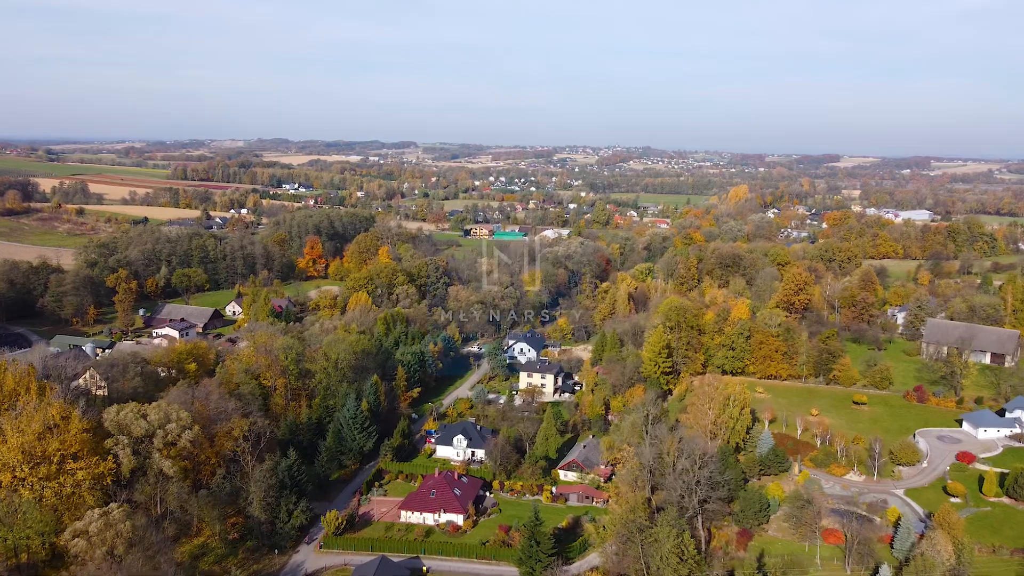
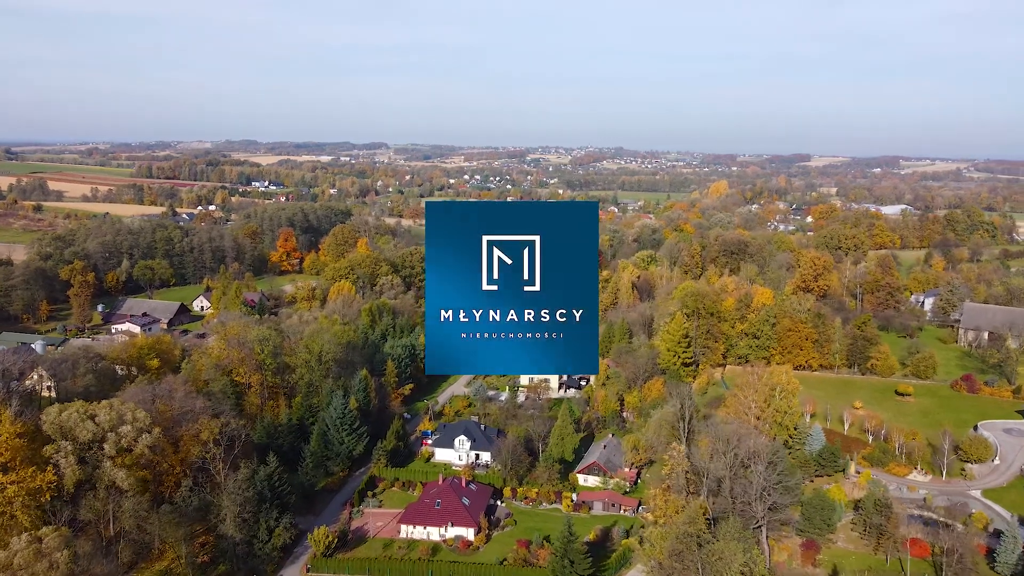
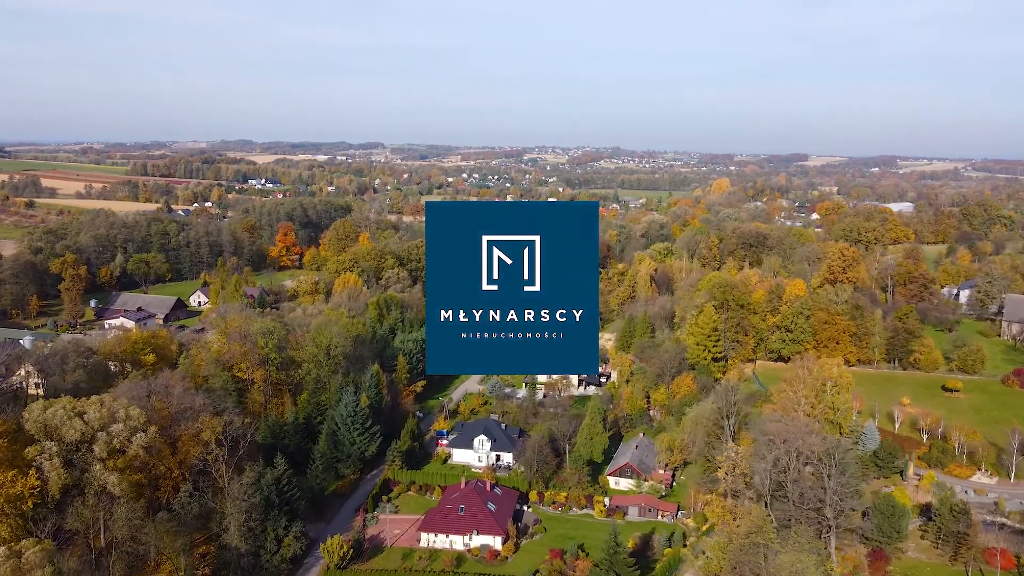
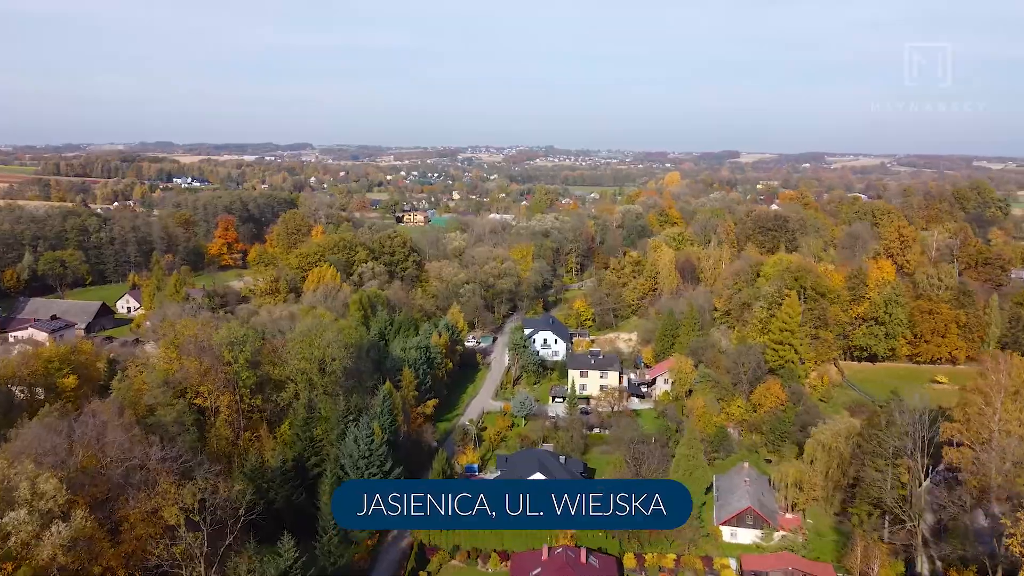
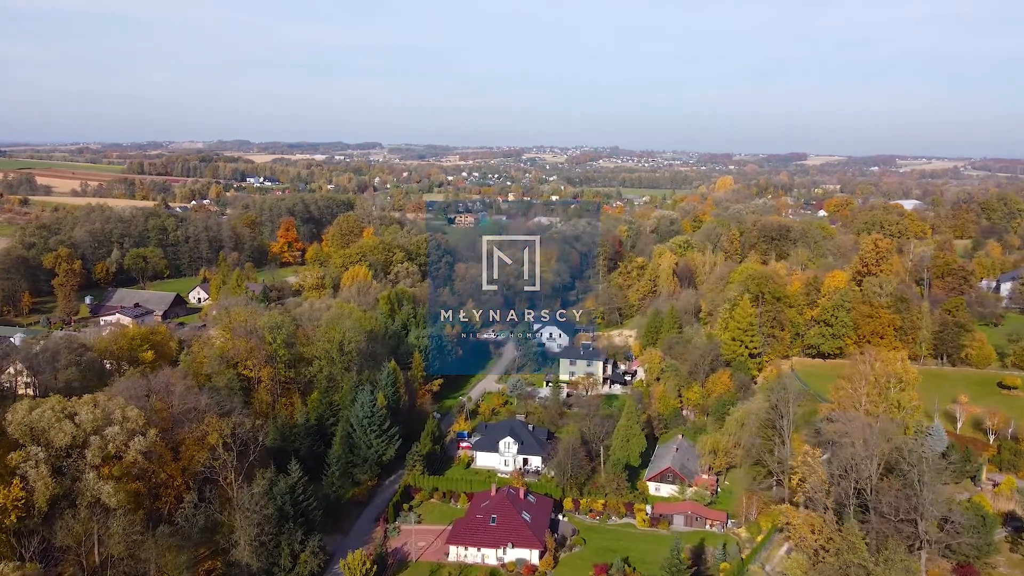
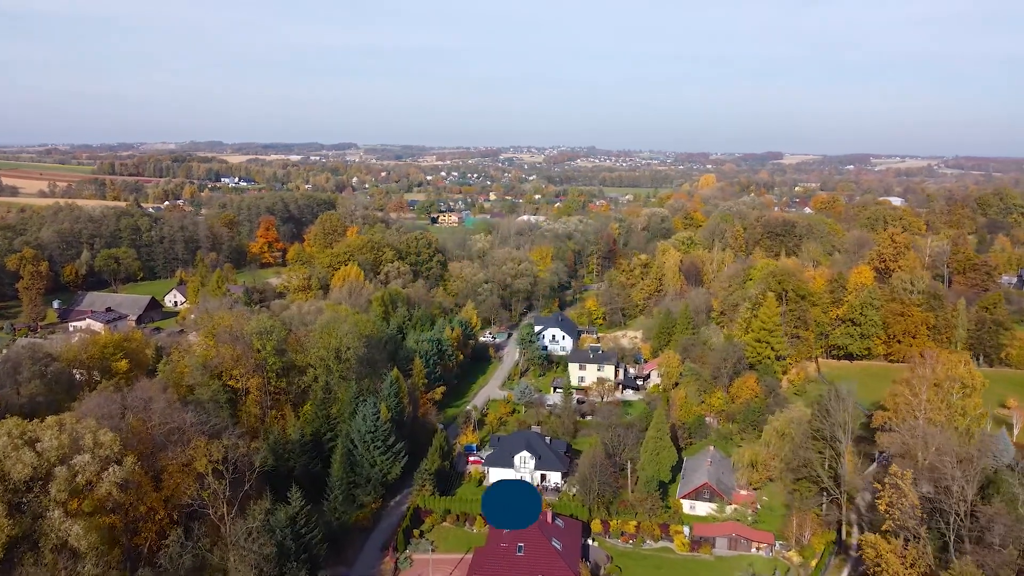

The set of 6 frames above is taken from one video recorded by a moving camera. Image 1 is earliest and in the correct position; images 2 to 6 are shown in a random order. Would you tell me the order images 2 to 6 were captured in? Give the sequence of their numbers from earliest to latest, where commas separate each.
2, 3, 5, 6, 4
